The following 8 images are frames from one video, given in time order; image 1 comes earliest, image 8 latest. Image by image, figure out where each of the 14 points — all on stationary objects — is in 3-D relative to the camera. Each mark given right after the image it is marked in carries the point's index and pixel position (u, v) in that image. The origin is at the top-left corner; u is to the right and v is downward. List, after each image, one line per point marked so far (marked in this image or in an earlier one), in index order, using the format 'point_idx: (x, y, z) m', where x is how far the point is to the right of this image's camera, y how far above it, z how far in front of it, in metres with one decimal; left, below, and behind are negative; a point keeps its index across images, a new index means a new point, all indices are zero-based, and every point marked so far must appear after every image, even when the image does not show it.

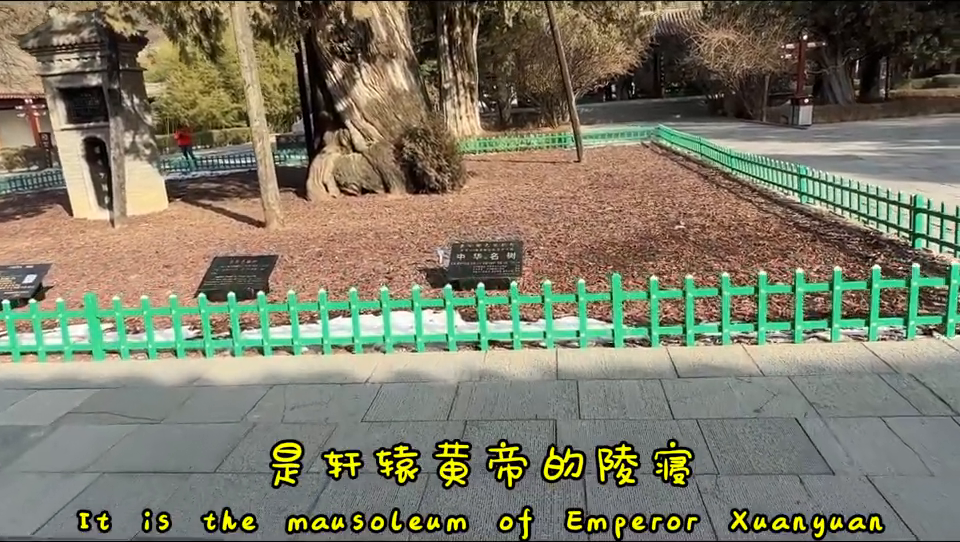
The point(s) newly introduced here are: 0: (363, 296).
0: (-1.4, -0.3, +7.6) m
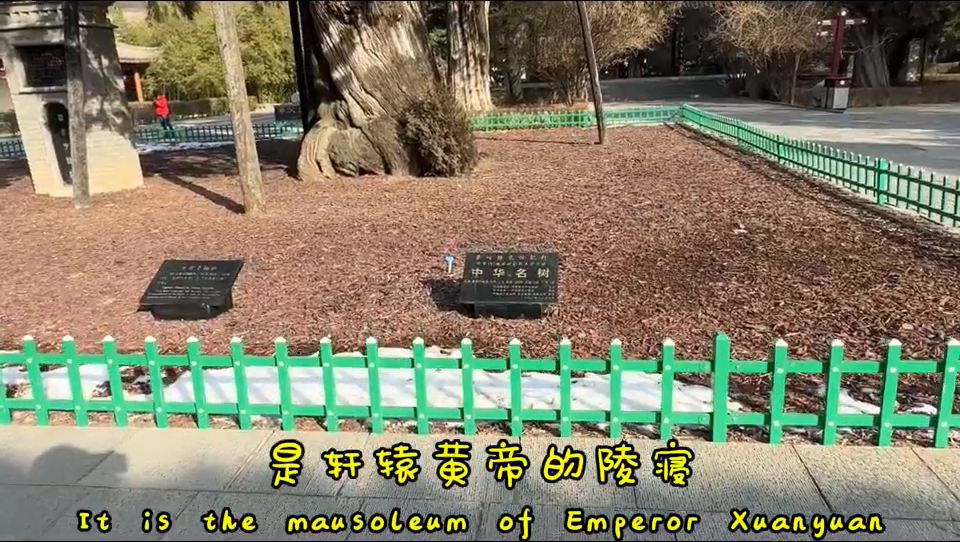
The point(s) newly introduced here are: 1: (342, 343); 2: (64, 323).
0: (-1.2, -0.4, +5.9) m
1: (-1.1, -0.6, +5.3) m
2: (-4.0, -0.5, +6.1) m
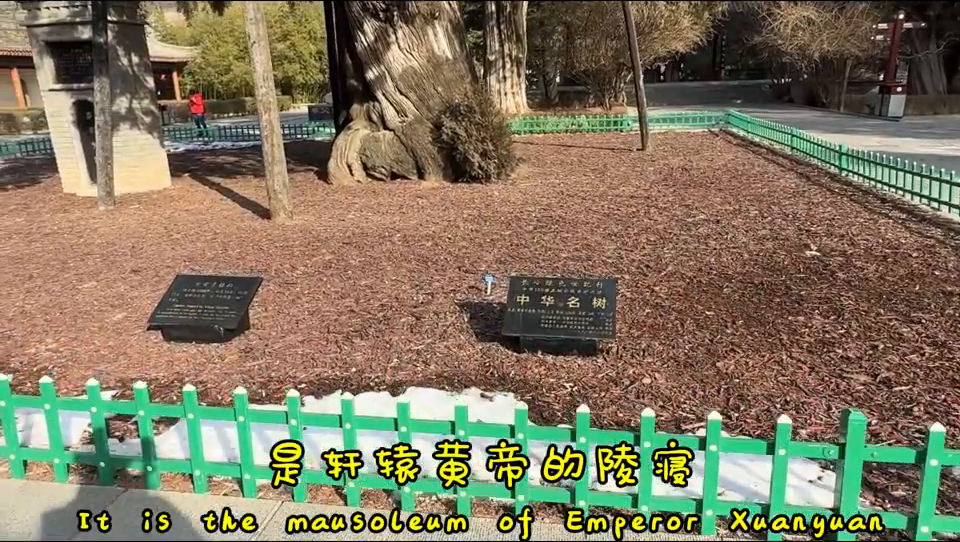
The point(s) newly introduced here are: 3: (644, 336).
0: (-0.8, -0.6, +5.2) m
1: (-0.8, -0.8, +4.6) m
2: (-3.6, -0.6, +5.5) m
3: (+1.3, -0.5, +5.1) m
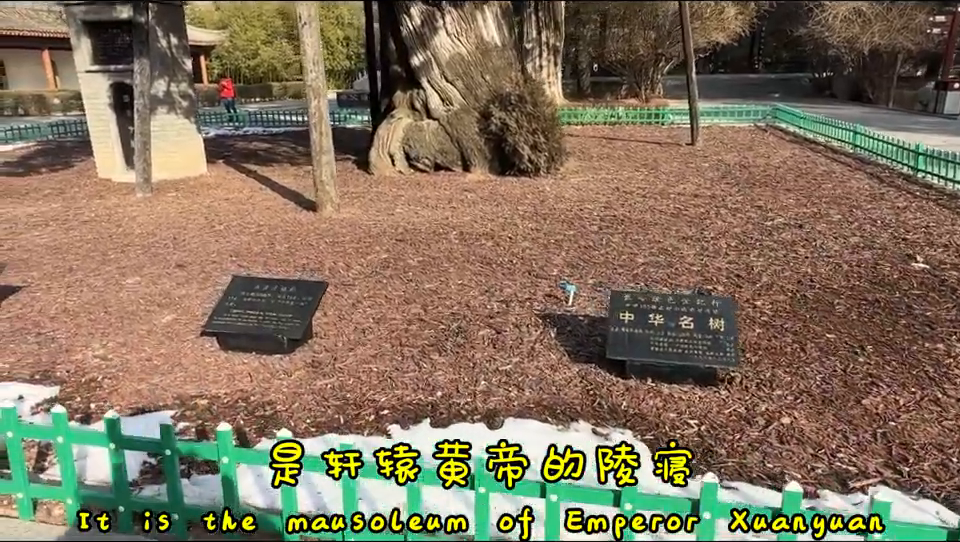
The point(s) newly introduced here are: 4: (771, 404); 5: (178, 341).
0: (-0.1, -0.7, +4.7) m
1: (-0.1, -0.9, +4.1) m
2: (-2.9, -0.6, +5.0) m
3: (+2.0, -0.6, +4.5) m
4: (+1.8, -0.8, +4.0) m
5: (-2.4, -0.6, +5.2) m
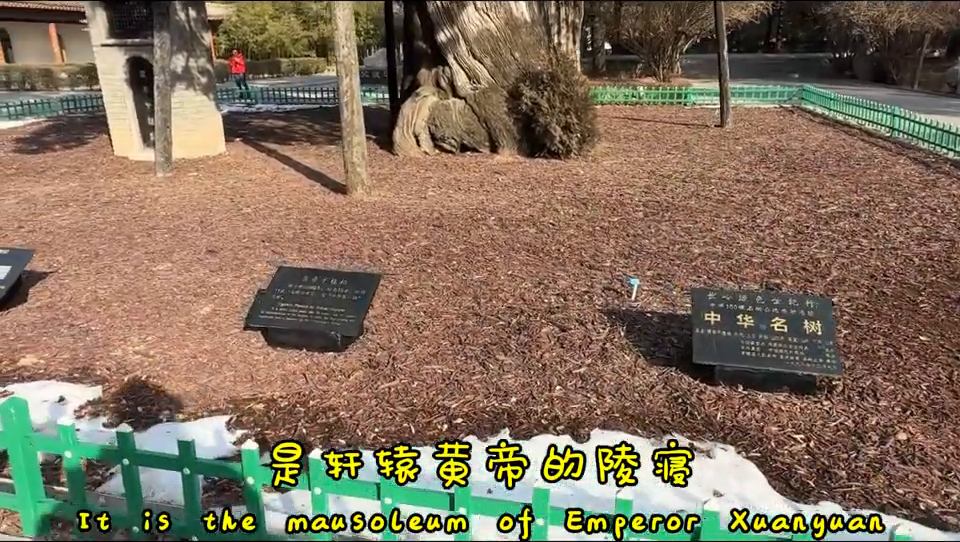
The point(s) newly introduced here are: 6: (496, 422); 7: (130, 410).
0: (+0.3, -0.6, +4.3) m
1: (+0.3, -0.9, +3.7) m
2: (-2.4, -0.5, +4.7) m
3: (+2.5, -0.6, +4.2) m
4: (+2.3, -0.8, +3.6) m
5: (-2.0, -0.5, +4.9) m
6: (+0.1, -0.9, +3.7) m
7: (-2.1, -0.8, +3.9) m
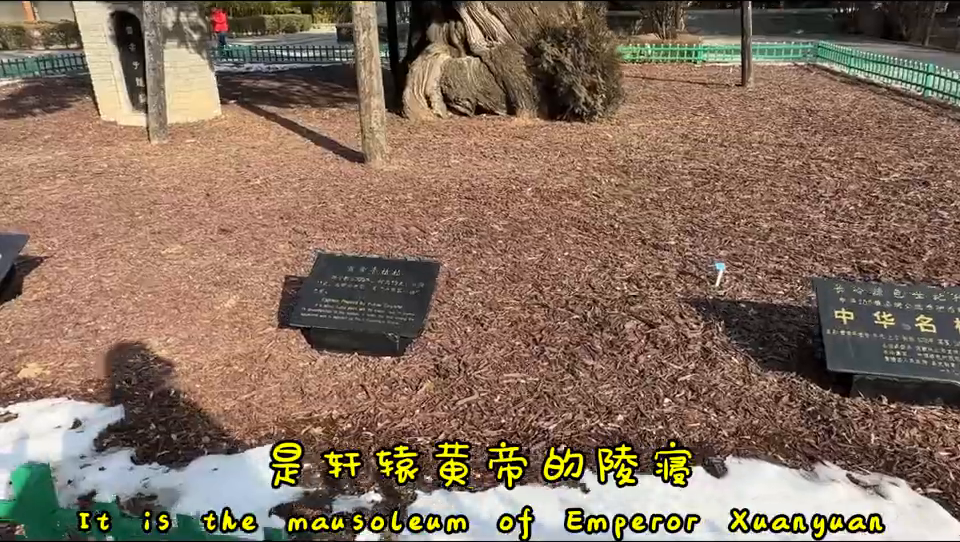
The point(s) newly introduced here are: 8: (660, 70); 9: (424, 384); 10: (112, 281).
0: (+0.8, -0.6, +3.7) m
1: (+0.8, -0.8, +3.1) m
2: (-1.9, -0.5, +4.1) m
3: (+3.0, -0.6, +3.6) m
4: (+2.8, -0.8, +3.1) m
5: (-1.5, -0.4, +4.2) m
6: (+0.6, -0.9, +3.1) m
7: (-1.6, -0.8, +3.2) m
8: (+5.4, +6.1, +19.3) m
9: (-0.3, -0.6, +3.6) m
10: (-2.9, -0.1, +5.1) m
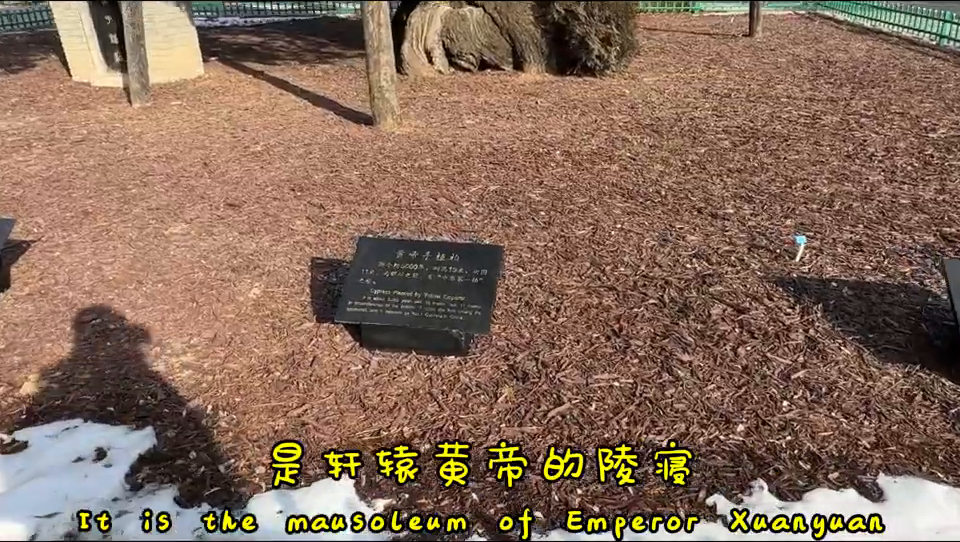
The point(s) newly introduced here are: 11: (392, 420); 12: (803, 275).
0: (+1.3, -0.5, +3.3) m
1: (+1.3, -0.8, +2.7) m
2: (-1.5, -0.4, +3.5) m
3: (+3.4, -0.4, +3.2) m
4: (+3.2, -0.7, +2.7) m
5: (-1.1, -0.4, +3.6) m
6: (+1.0, -0.8, +2.6) m
7: (-1.2, -0.8, +2.7) m
8: (+5.2, +7.3, +18.5) m
9: (+0.1, -0.6, +3.1) m
10: (-2.6, 0.0, +4.5) m
11: (-0.4, -0.7, +3.0) m
12: (+2.1, 0.0, +4.1) m
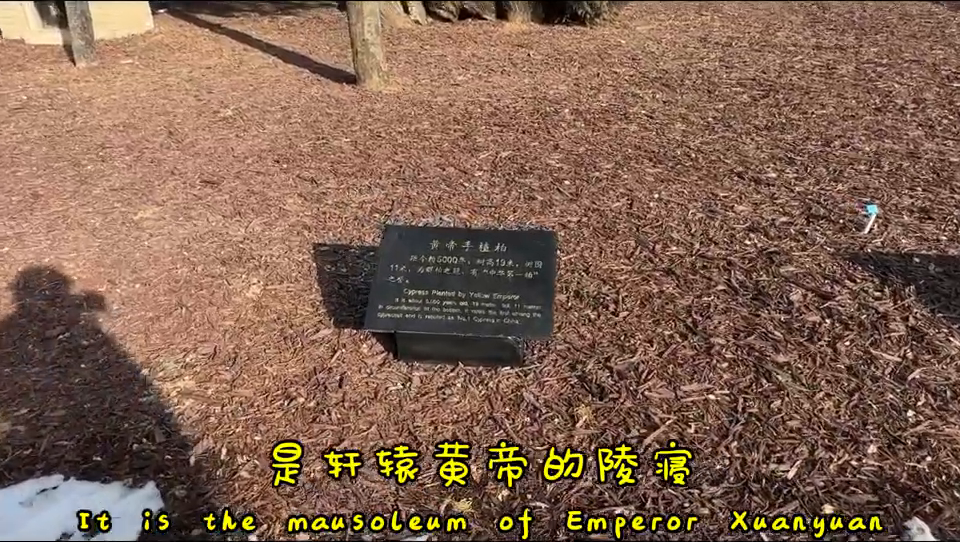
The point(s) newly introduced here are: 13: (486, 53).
0: (+1.5, -0.4, +2.8) m
1: (+1.6, -0.8, +2.3) m
2: (-1.2, -0.5, +2.9) m
3: (+3.7, -0.3, +2.9) m
4: (+3.5, -0.6, +2.4) m
5: (-0.8, -0.4, +3.0) m
6: (+1.4, -0.8, +2.2) m
7: (-0.8, -0.9, +2.1) m
8: (+4.3, +8.5, +17.7) m
9: (+0.4, -0.6, +2.6) m
10: (-2.4, 0.0, +3.8) m
11: (-0.1, -0.7, +2.4) m
12: (+2.3, +0.1, +3.7) m
13: (+0.1, +2.9, +8.6) m
